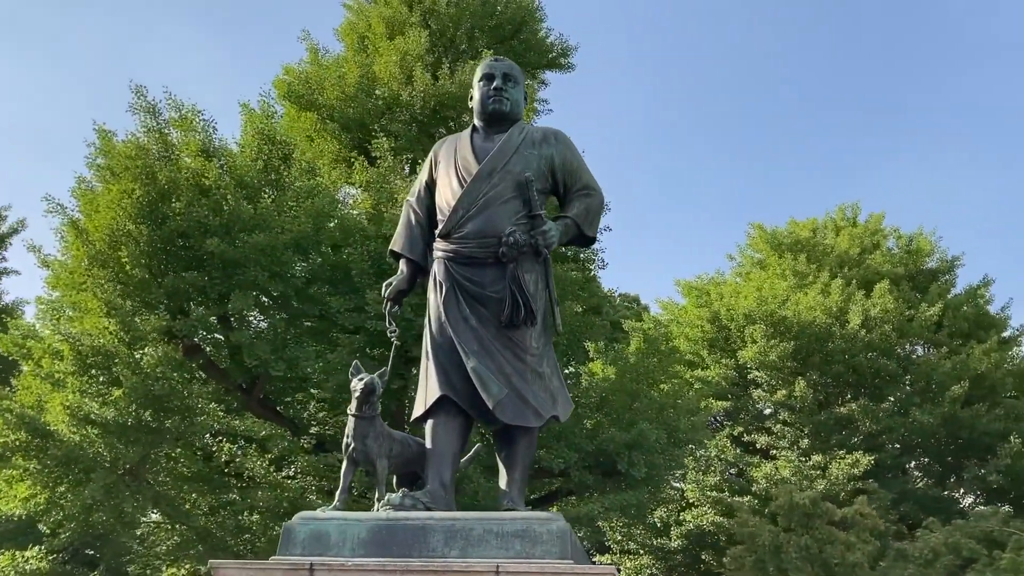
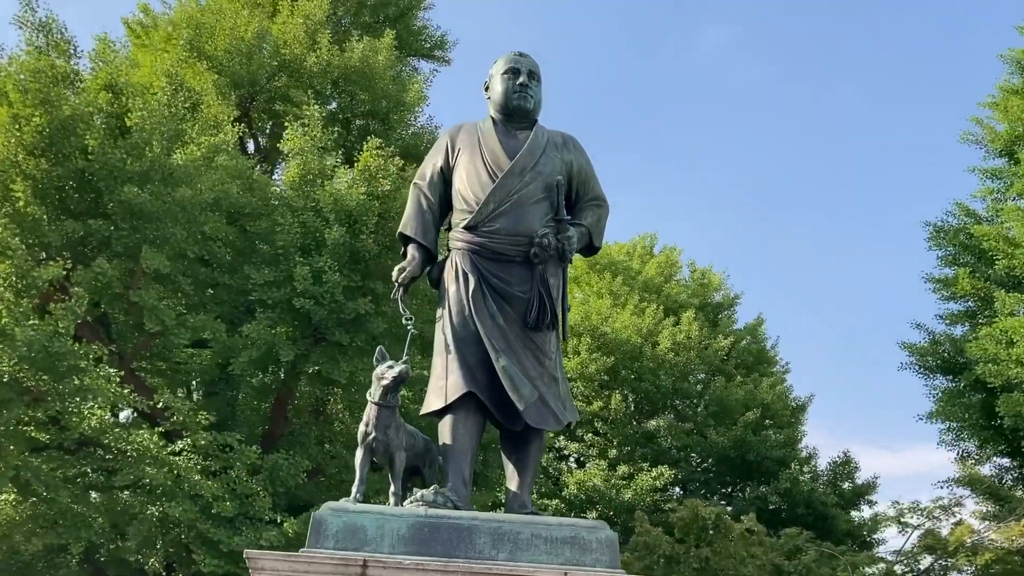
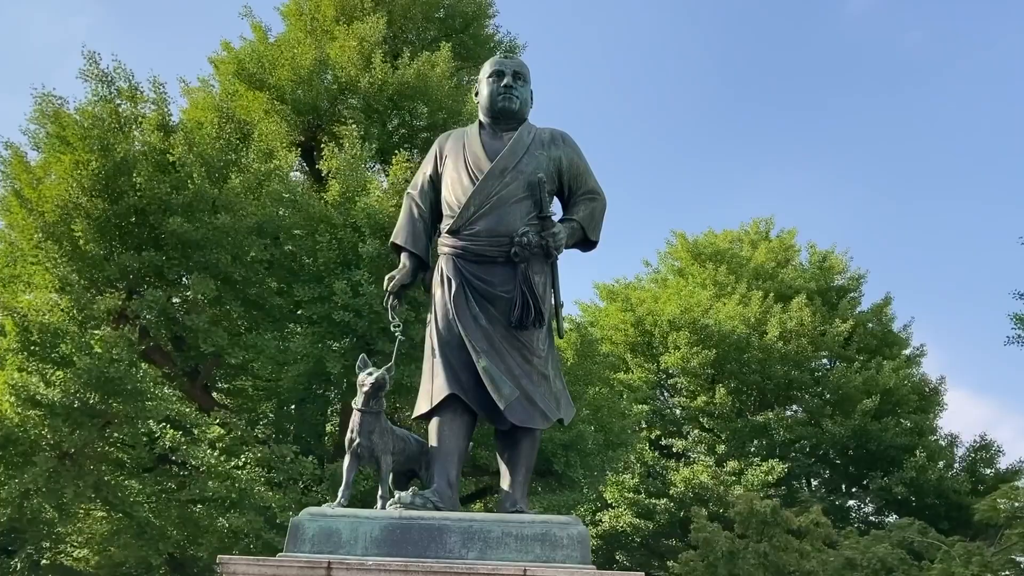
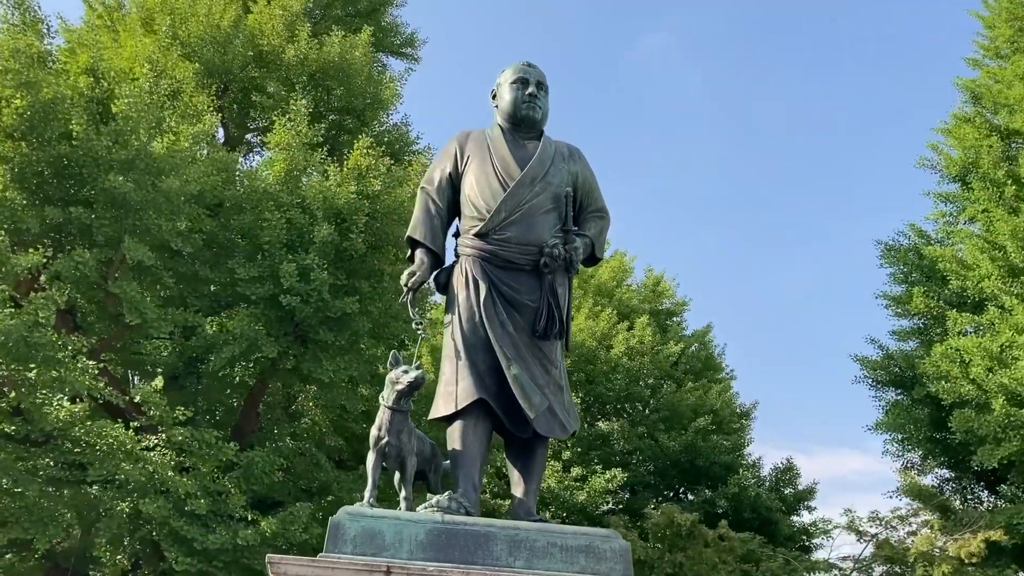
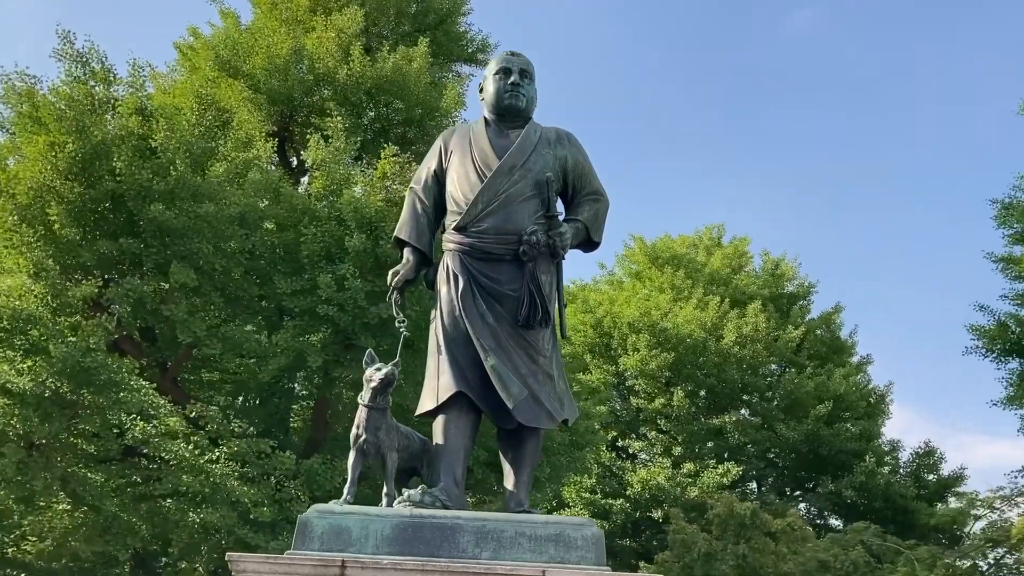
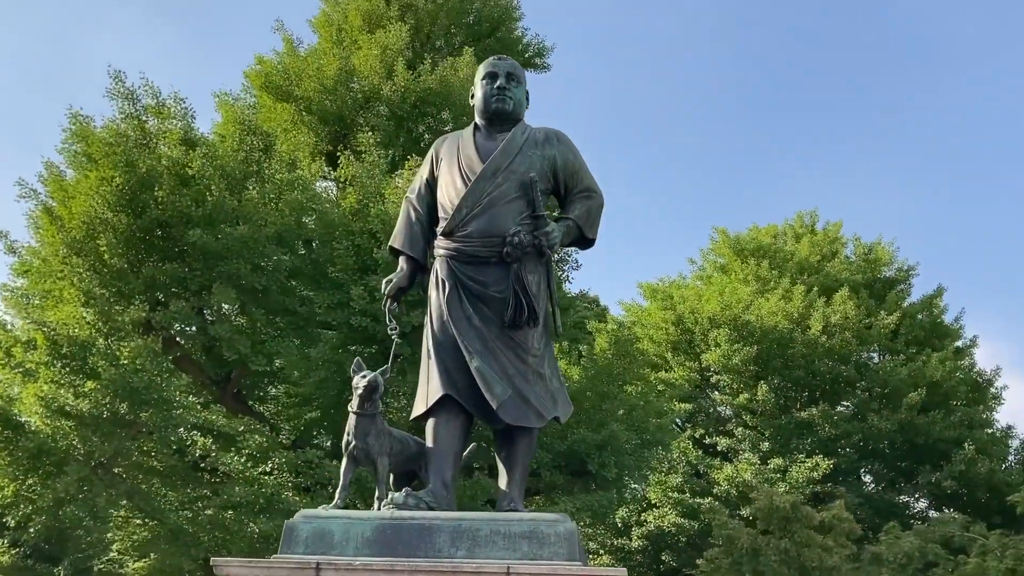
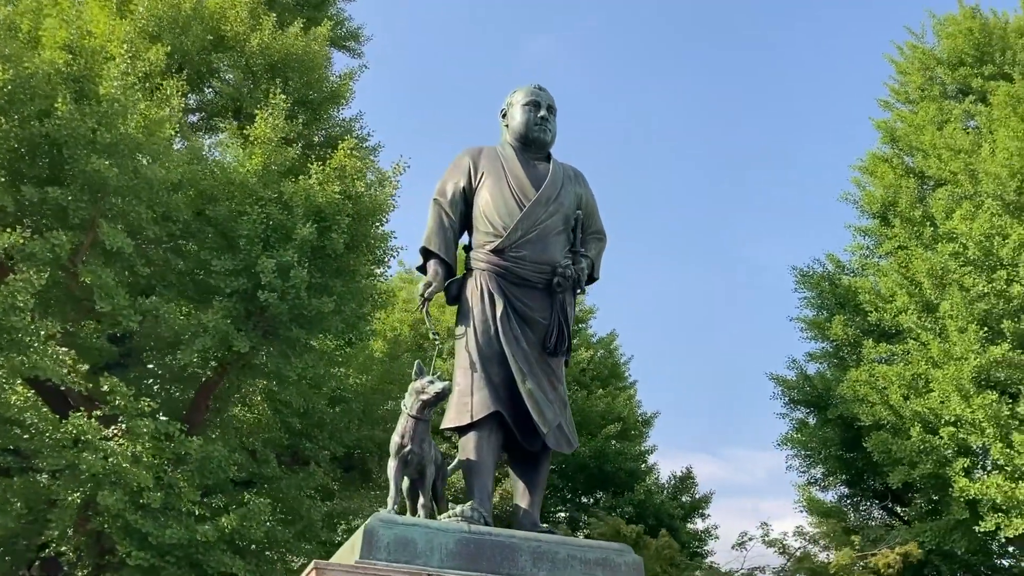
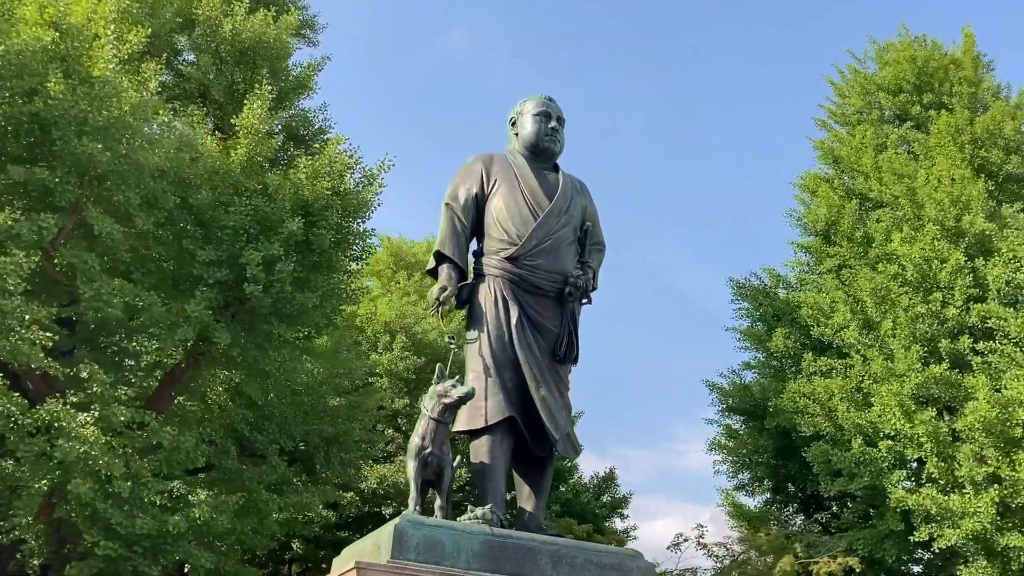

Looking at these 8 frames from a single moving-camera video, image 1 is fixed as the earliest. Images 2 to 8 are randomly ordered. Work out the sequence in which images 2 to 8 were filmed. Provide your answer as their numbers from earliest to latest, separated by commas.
6, 3, 5, 2, 4, 7, 8
